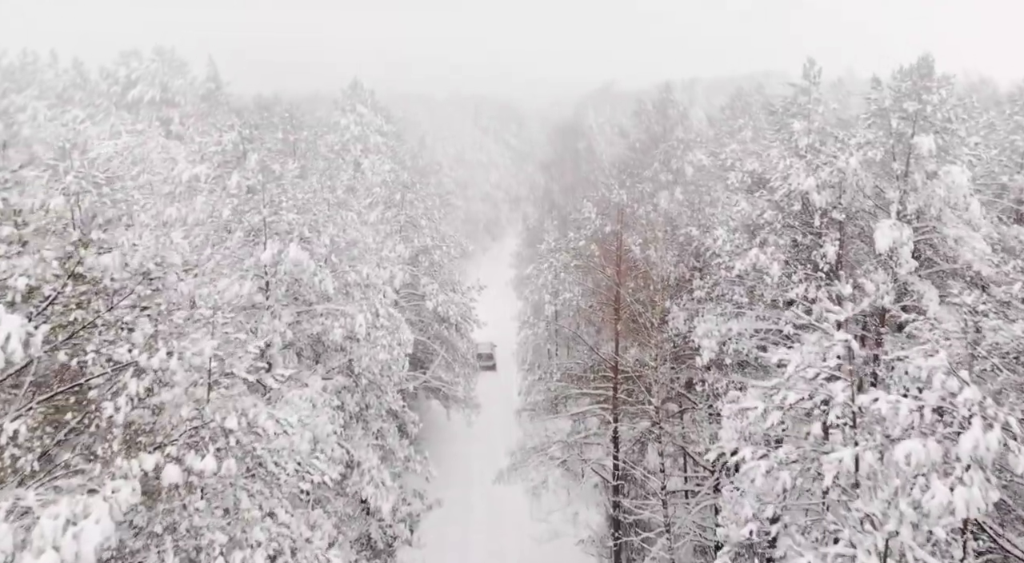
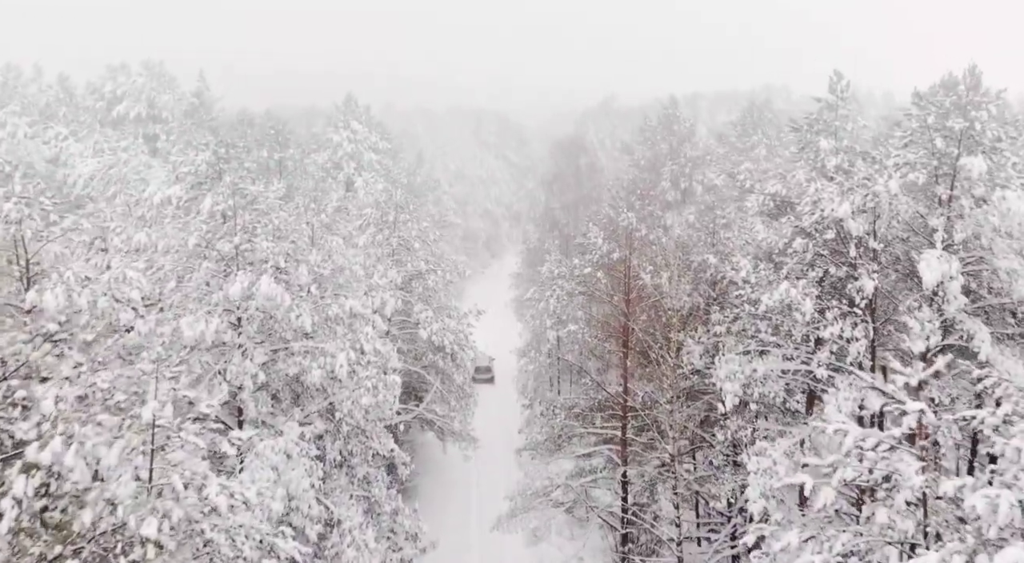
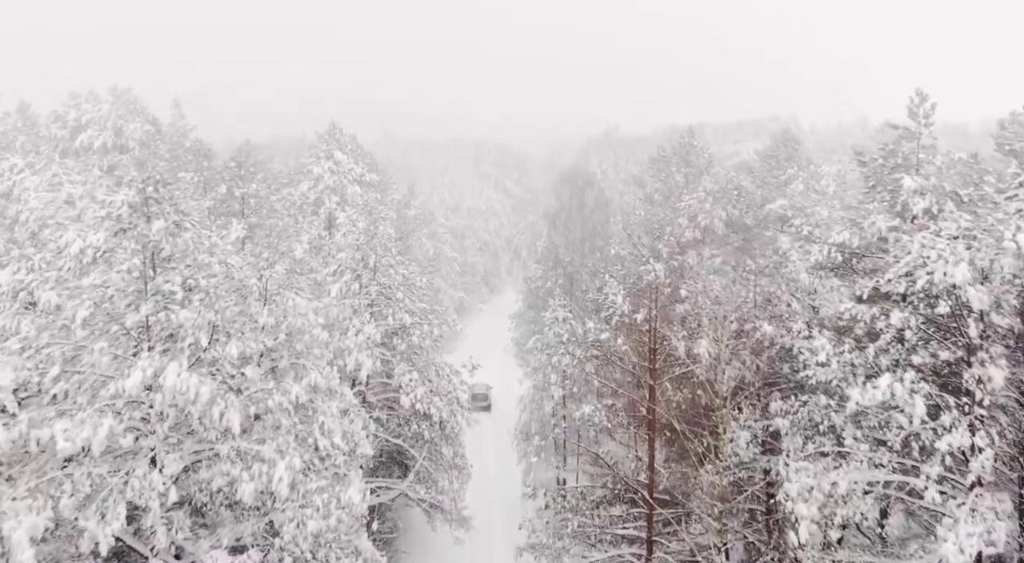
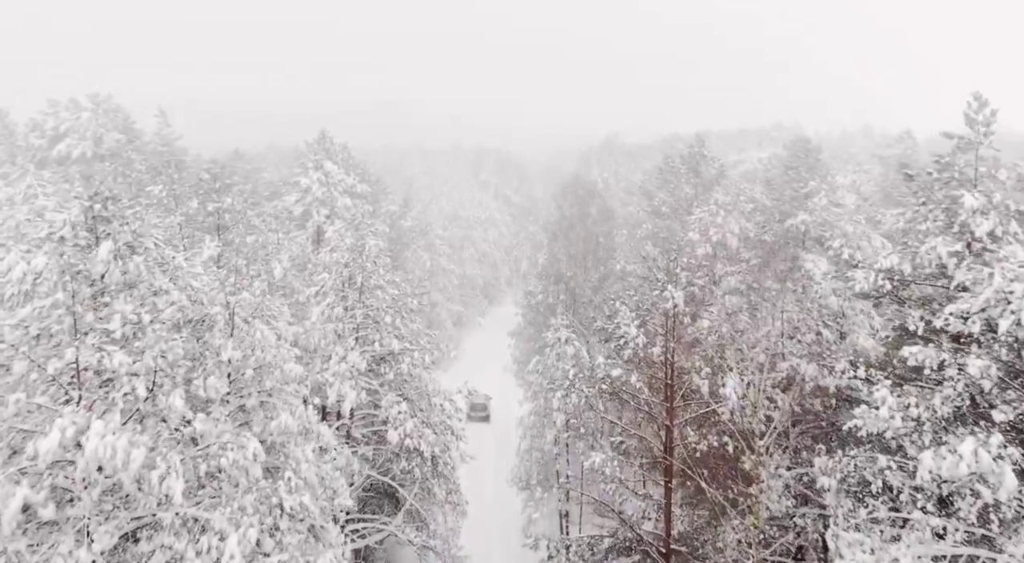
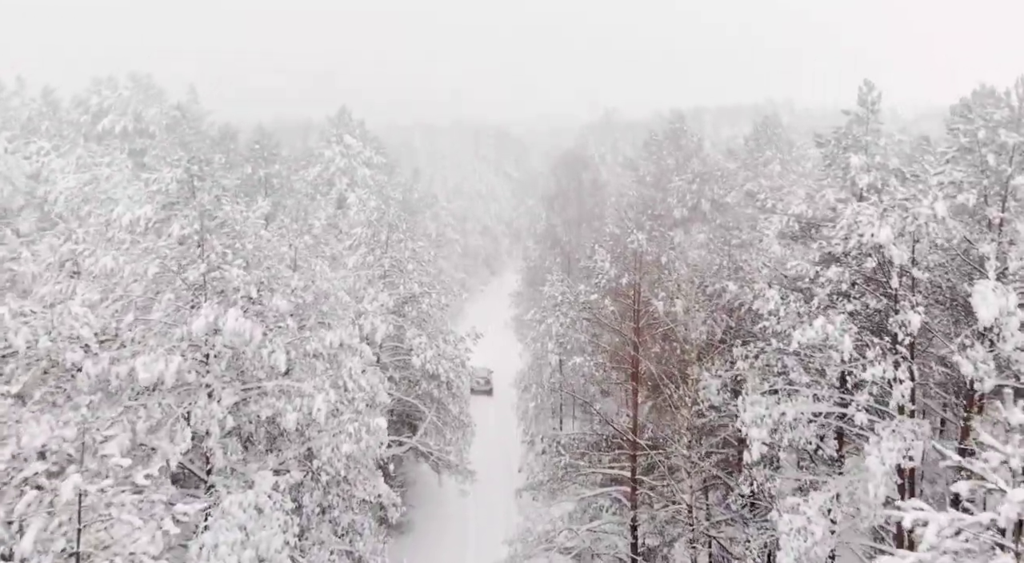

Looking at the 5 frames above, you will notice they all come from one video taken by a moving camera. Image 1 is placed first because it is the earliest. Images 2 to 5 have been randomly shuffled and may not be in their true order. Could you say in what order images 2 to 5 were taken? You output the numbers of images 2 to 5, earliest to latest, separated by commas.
2, 5, 3, 4
